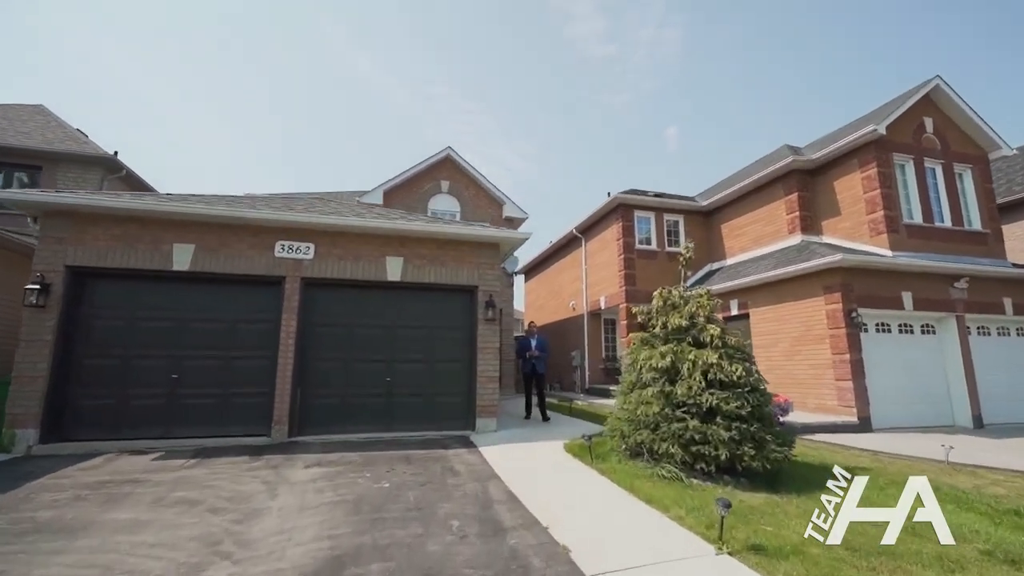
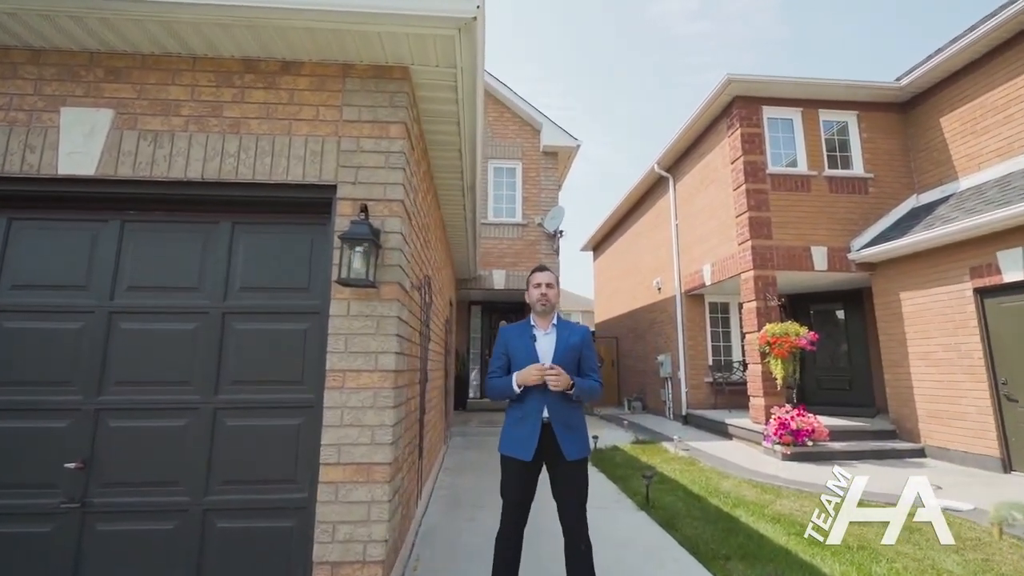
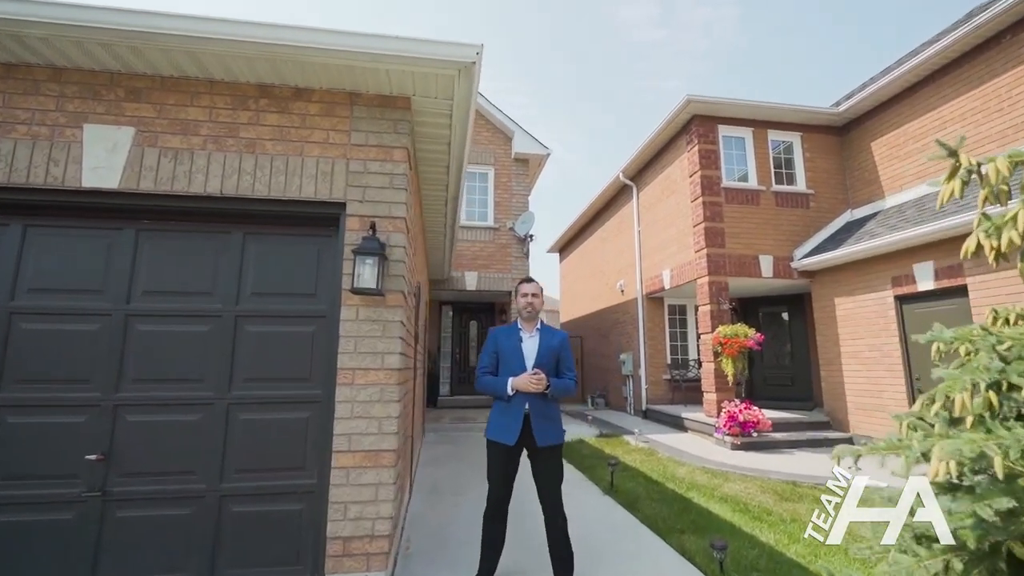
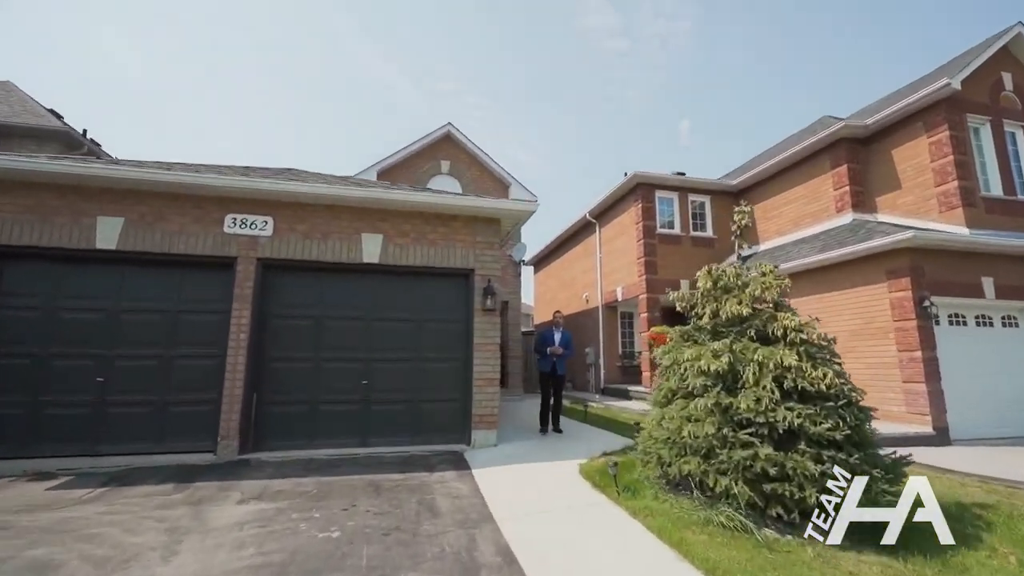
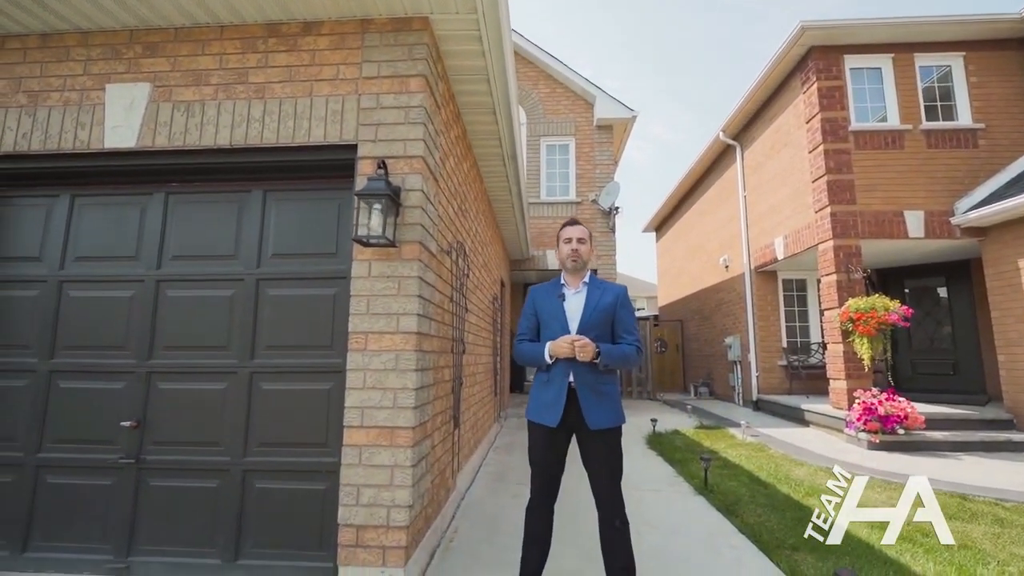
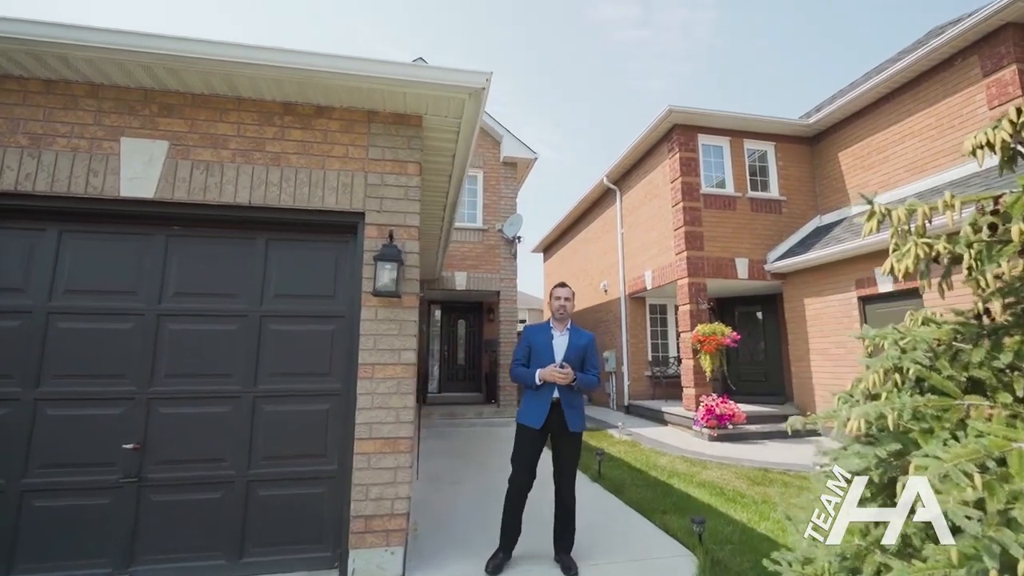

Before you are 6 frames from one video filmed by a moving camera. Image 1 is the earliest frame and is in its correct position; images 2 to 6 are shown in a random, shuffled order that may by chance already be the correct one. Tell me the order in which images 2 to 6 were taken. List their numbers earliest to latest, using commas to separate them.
4, 6, 3, 2, 5
